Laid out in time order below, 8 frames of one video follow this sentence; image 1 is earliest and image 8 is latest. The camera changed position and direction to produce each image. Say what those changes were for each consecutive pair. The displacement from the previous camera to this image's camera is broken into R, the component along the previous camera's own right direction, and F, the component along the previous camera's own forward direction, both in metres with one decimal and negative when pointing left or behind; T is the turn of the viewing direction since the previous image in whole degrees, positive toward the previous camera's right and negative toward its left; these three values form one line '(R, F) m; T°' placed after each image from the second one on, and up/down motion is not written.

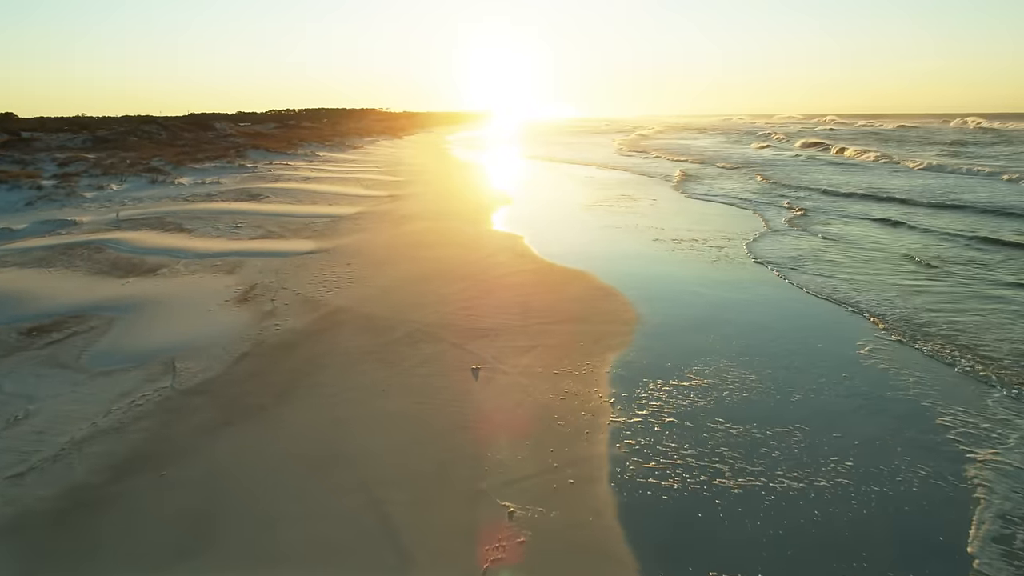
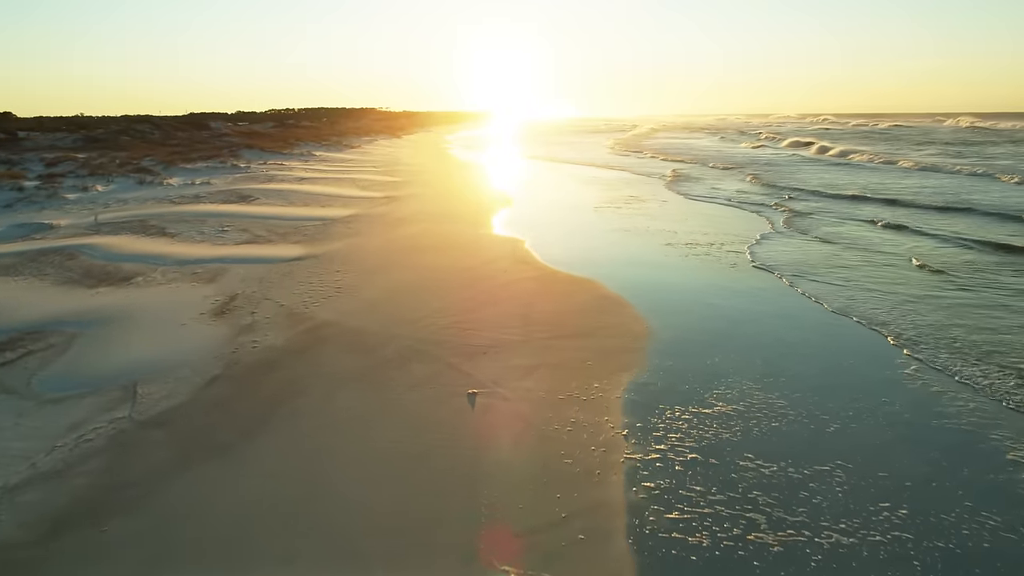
(0.0, +0.7) m; 0°
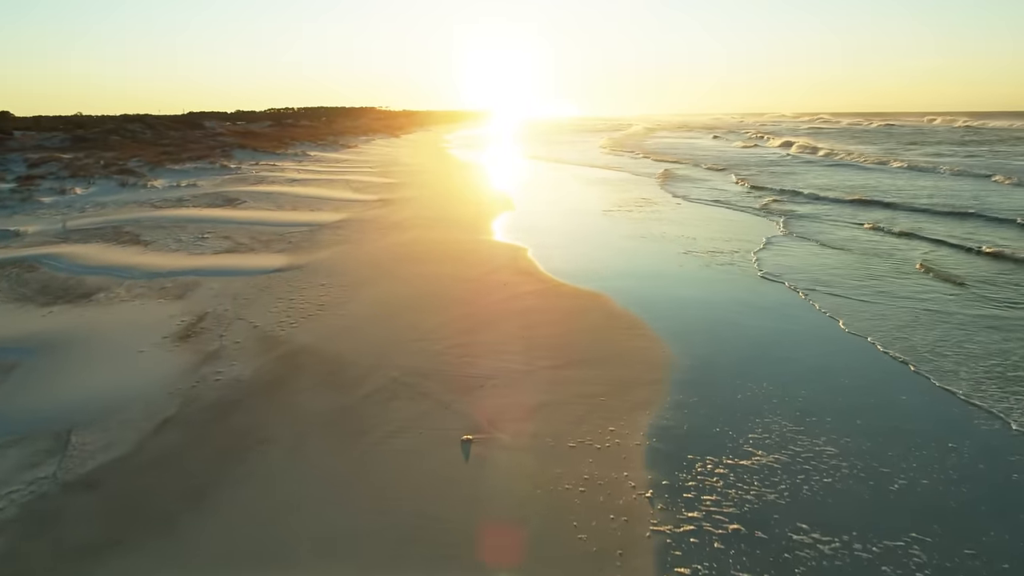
(0.0, +0.9) m; 0°
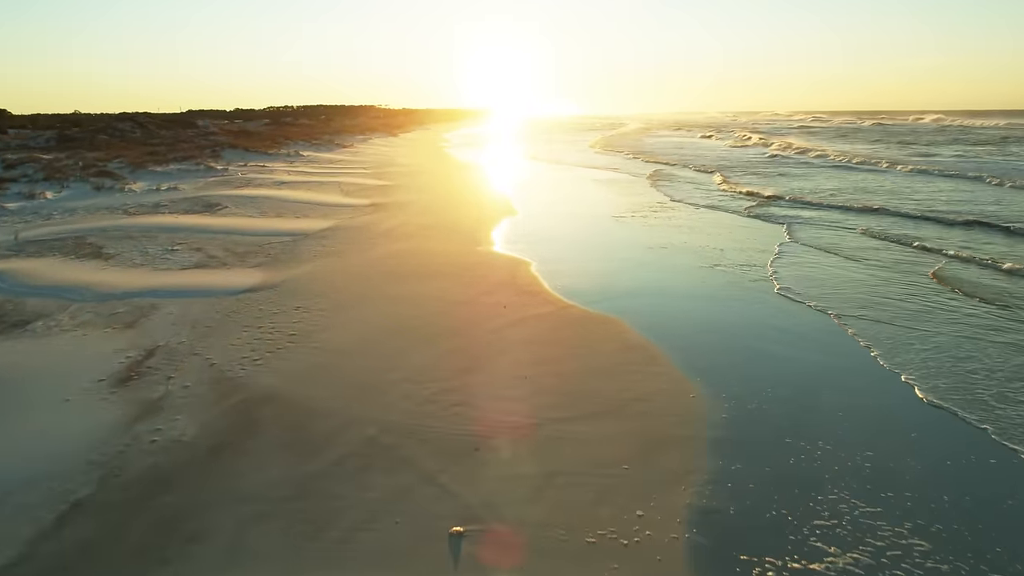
(0.0, +1.1) m; 0°
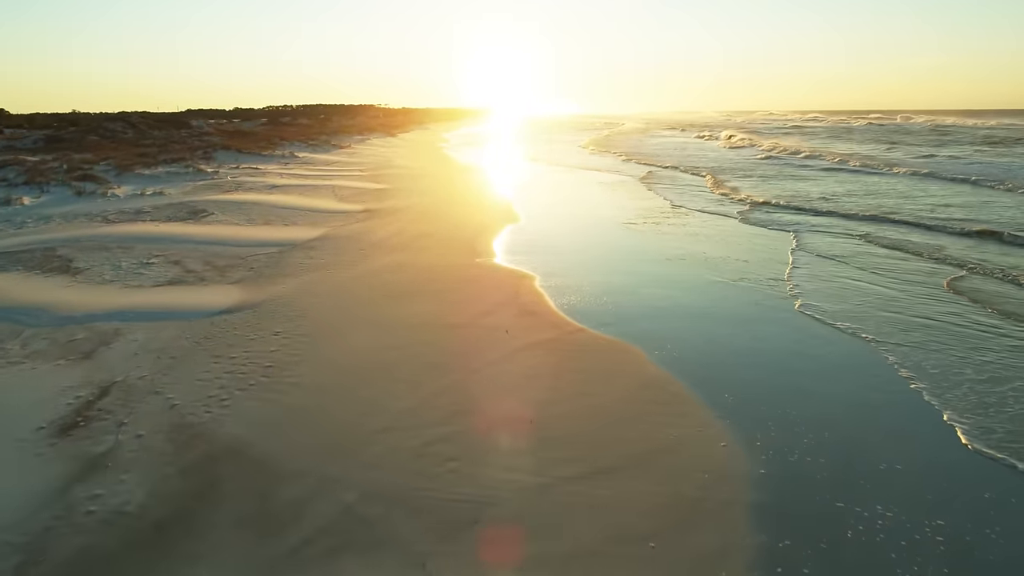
(0.0, +0.8) m; 0°
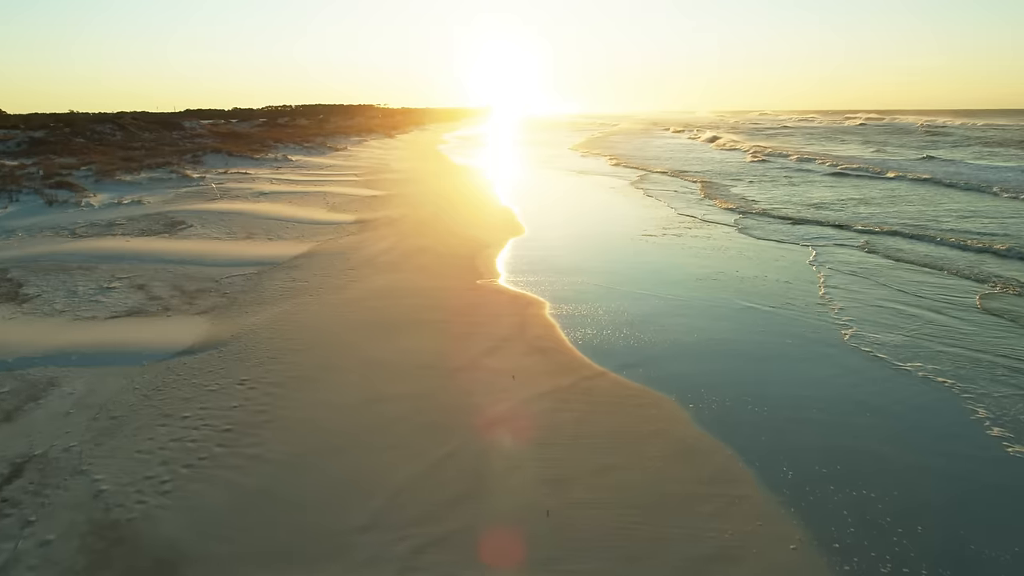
(-0.1, +1.1) m; 0°
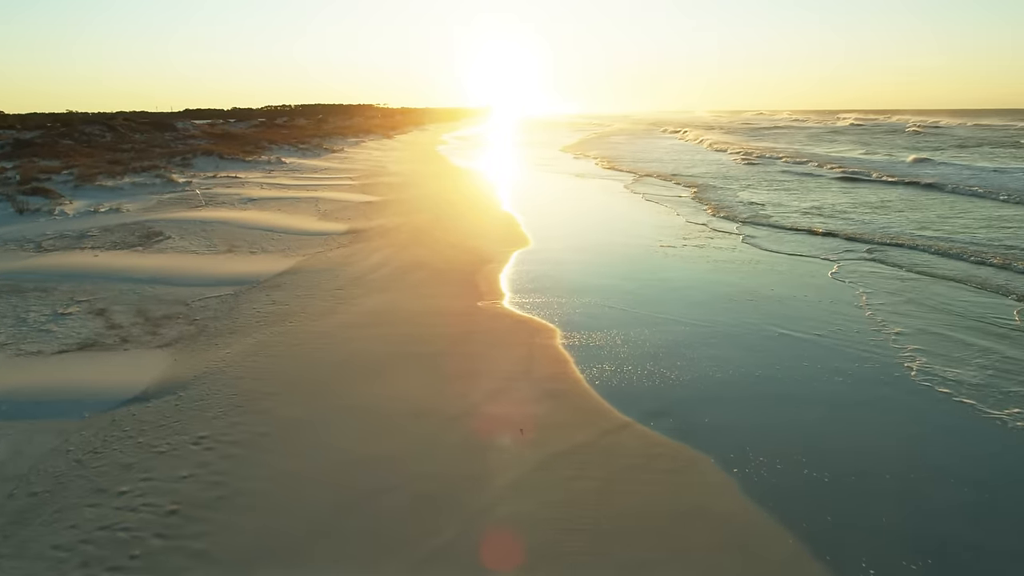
(-0.1, +1.0) m; 0°
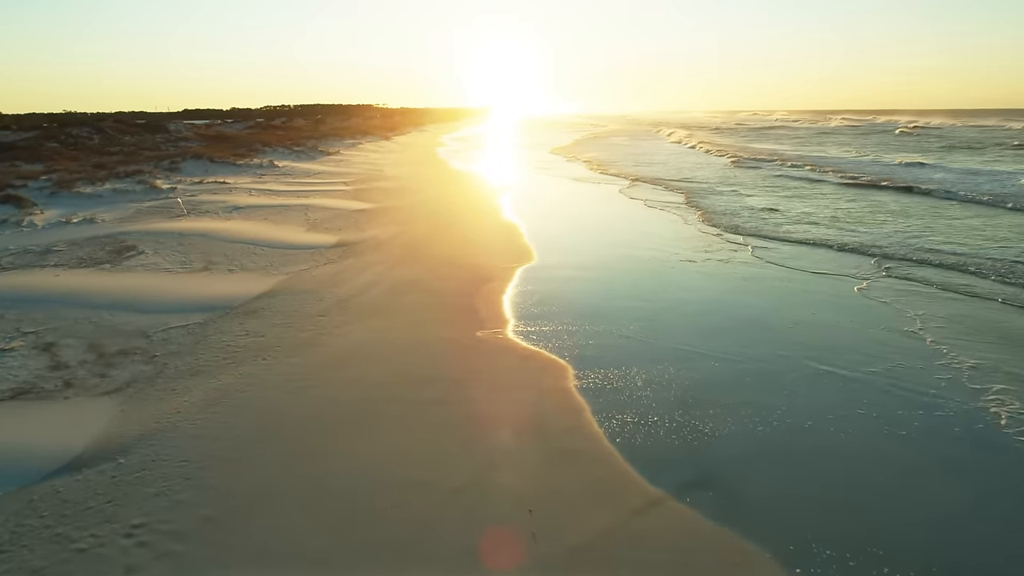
(0.0, +1.0) m; 0°
